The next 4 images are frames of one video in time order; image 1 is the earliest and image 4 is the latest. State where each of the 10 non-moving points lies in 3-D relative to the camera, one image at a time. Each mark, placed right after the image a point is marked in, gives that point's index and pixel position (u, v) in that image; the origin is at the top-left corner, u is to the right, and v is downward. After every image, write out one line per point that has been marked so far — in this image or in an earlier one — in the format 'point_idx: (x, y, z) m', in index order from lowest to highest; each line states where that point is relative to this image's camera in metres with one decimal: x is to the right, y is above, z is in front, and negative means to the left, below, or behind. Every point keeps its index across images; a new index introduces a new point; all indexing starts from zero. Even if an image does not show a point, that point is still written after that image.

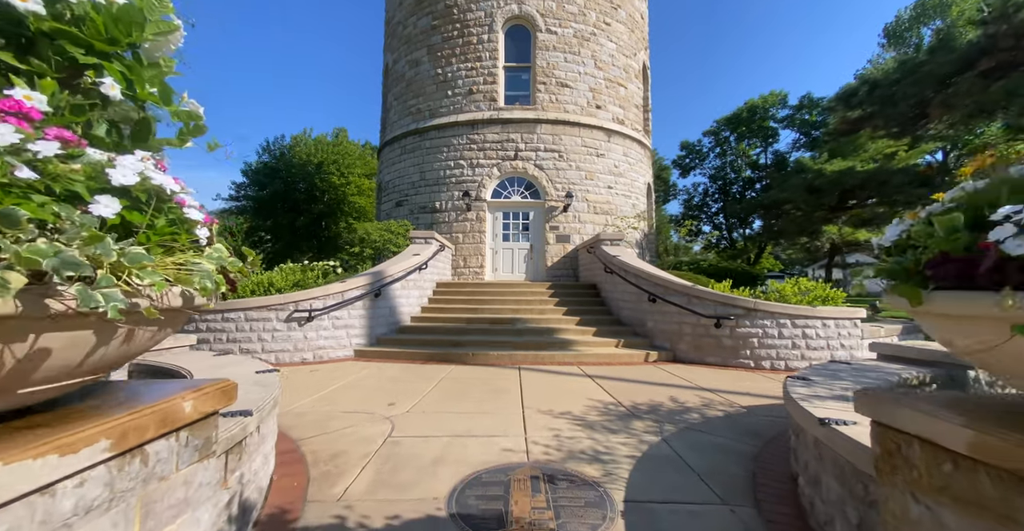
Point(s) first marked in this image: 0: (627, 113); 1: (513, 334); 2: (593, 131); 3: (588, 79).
0: (+3.6, +4.8, +13.5) m
1: (0.0, -1.3, +7.9) m
2: (+2.4, +4.0, +12.7) m
3: (+2.3, +5.6, +12.8) m
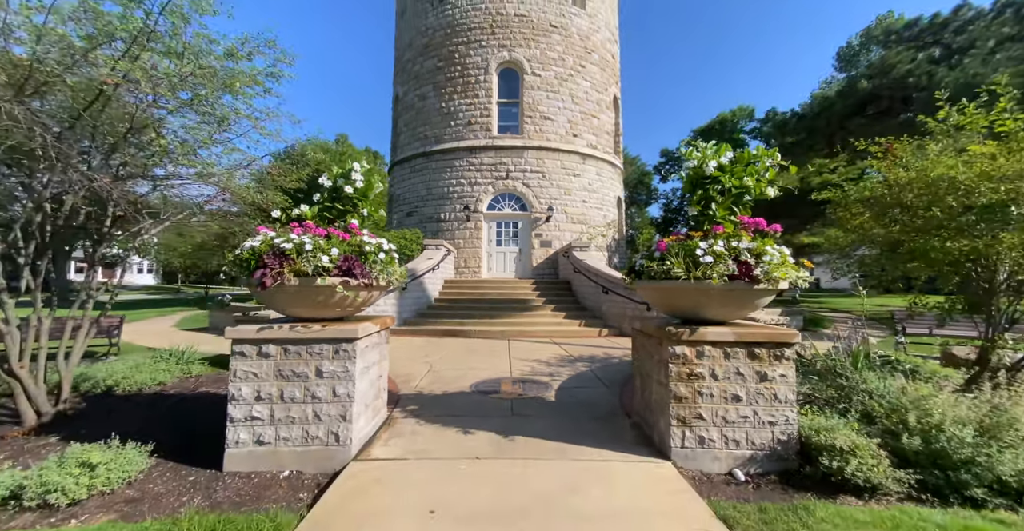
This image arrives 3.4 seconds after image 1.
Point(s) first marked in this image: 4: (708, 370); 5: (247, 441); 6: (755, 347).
0: (+3.3, +4.8, +16.3) m
1: (-0.2, -1.3, +10.6) m
2: (+2.1, +4.0, +15.5) m
3: (+2.0, +5.6, +15.5) m
4: (+1.5, -0.8, +3.3) m
5: (-2.0, -1.3, +3.3) m
6: (+1.8, -0.6, +3.2) m
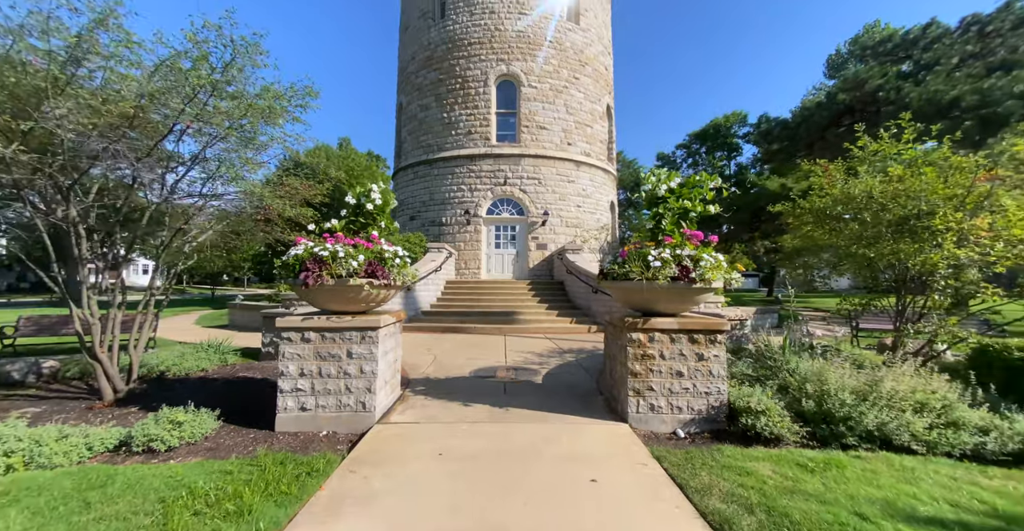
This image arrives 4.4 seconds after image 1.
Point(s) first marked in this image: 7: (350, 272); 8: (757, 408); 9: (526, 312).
0: (+3.2, +4.8, +17.1) m
1: (-0.3, -1.4, +11.5) m
2: (+2.0, +3.9, +16.3) m
3: (+1.9, +5.5, +16.4) m
4: (+1.4, -0.8, +4.1) m
5: (-2.1, -1.4, +4.1) m
6: (+1.8, -0.6, +4.1) m
7: (-1.6, -0.1, +4.2) m
8: (+2.1, -1.3, +3.8) m
9: (+0.4, -1.3, +11.7) m
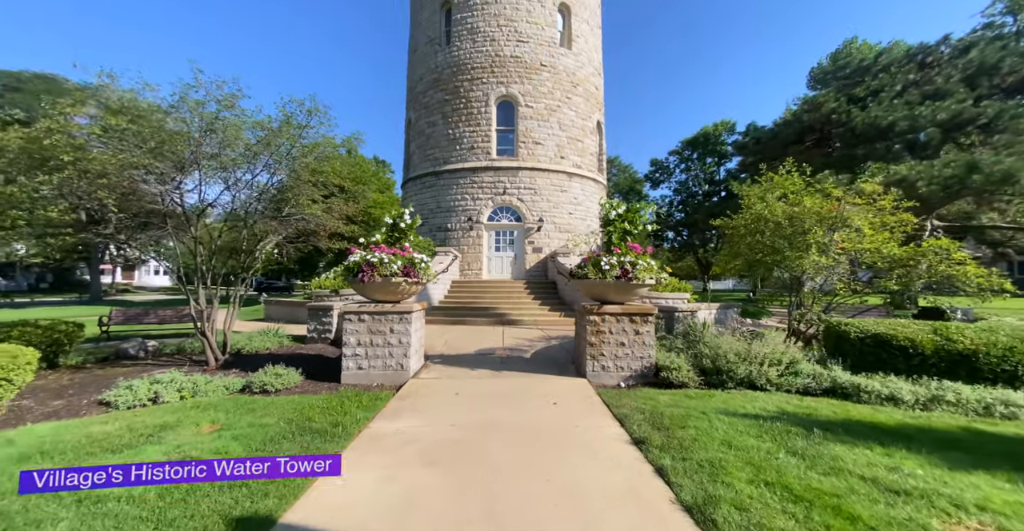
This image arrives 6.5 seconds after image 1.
0: (+3.2, +4.7, +18.9) m
1: (-0.3, -1.4, +13.3) m
2: (+2.0, +3.9, +18.1) m
3: (+1.9, +5.4, +18.2) m
4: (+1.3, -0.9, +5.9) m
5: (-2.2, -1.4, +5.9) m
6: (+1.7, -0.7, +5.9) m
7: (-1.7, -0.1, +6.0) m
8: (+2.1, -1.3, +5.5) m
9: (+0.3, -1.3, +13.5) m
